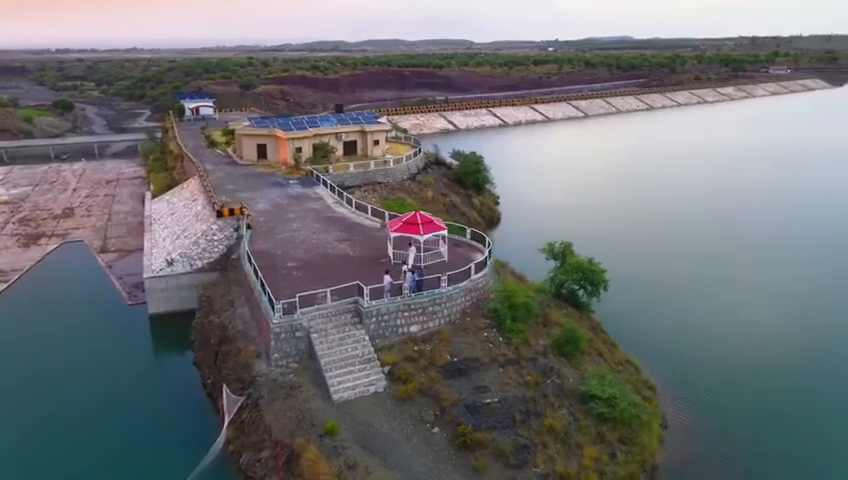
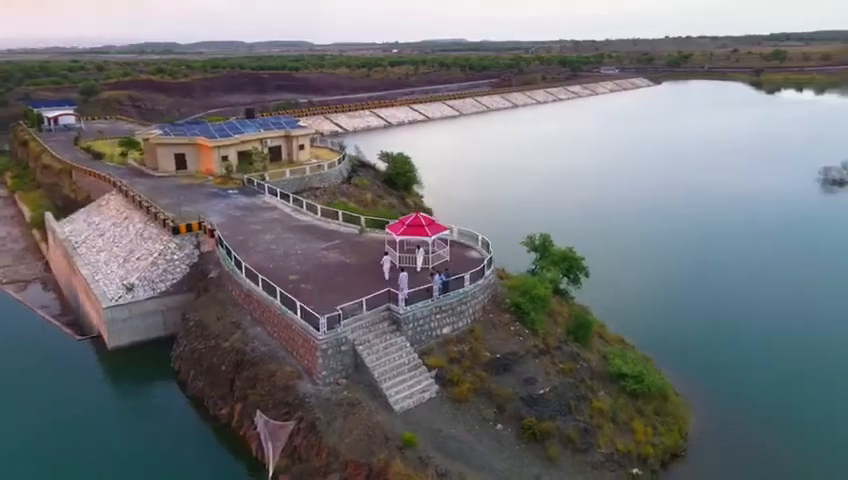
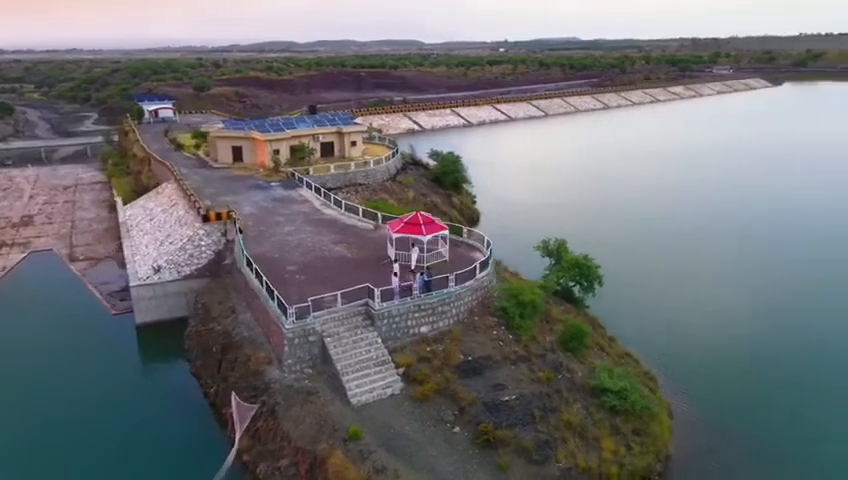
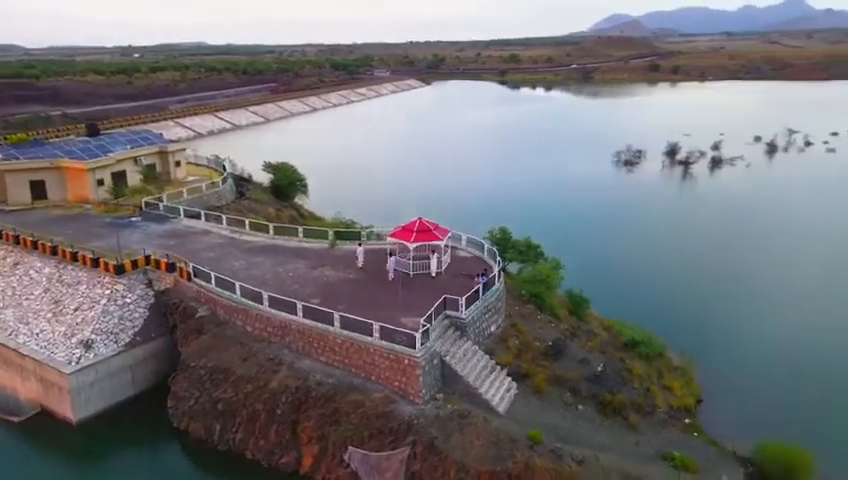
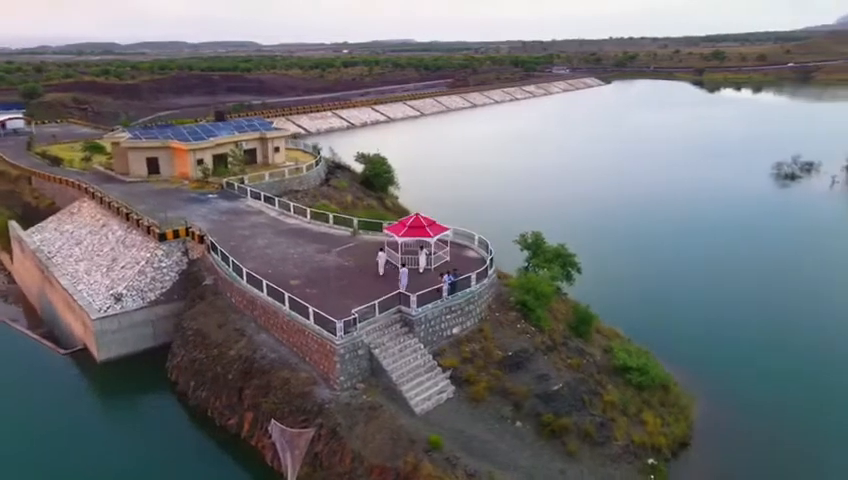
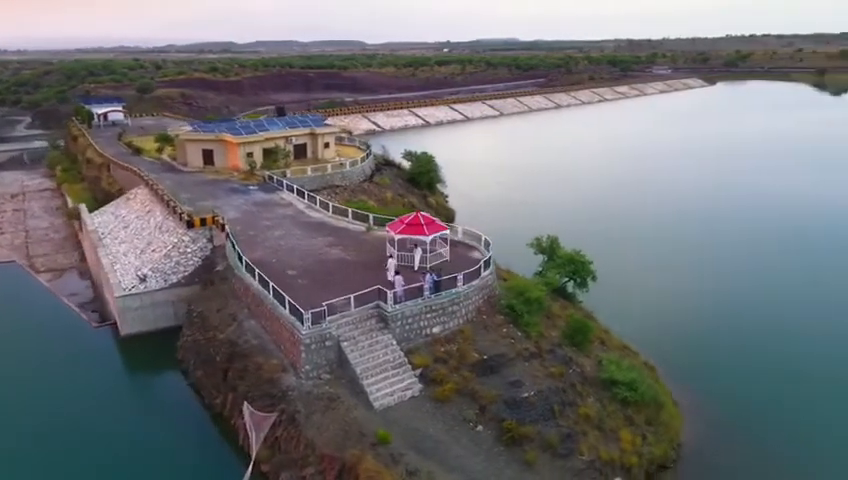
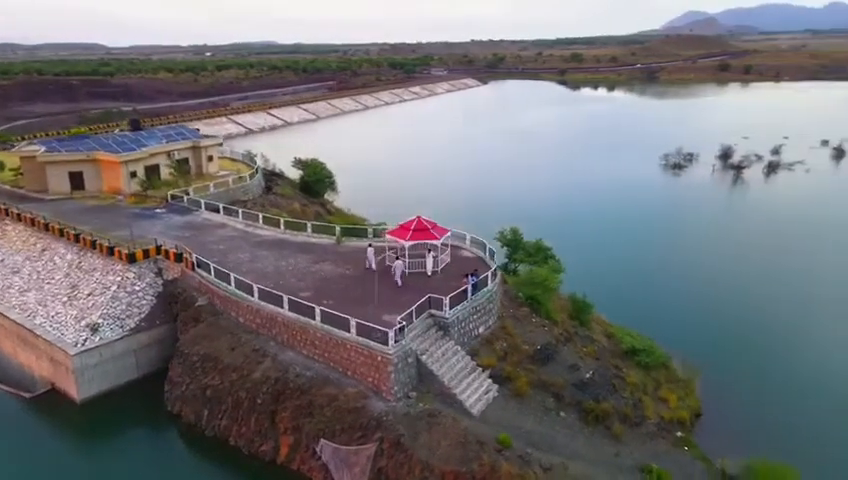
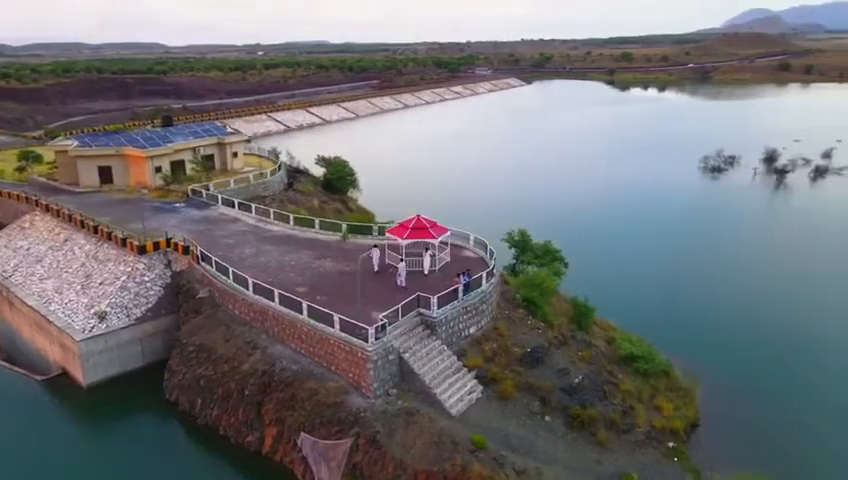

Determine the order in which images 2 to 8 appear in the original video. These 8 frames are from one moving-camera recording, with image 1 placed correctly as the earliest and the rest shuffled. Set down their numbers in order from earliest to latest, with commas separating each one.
3, 6, 2, 5, 8, 7, 4
